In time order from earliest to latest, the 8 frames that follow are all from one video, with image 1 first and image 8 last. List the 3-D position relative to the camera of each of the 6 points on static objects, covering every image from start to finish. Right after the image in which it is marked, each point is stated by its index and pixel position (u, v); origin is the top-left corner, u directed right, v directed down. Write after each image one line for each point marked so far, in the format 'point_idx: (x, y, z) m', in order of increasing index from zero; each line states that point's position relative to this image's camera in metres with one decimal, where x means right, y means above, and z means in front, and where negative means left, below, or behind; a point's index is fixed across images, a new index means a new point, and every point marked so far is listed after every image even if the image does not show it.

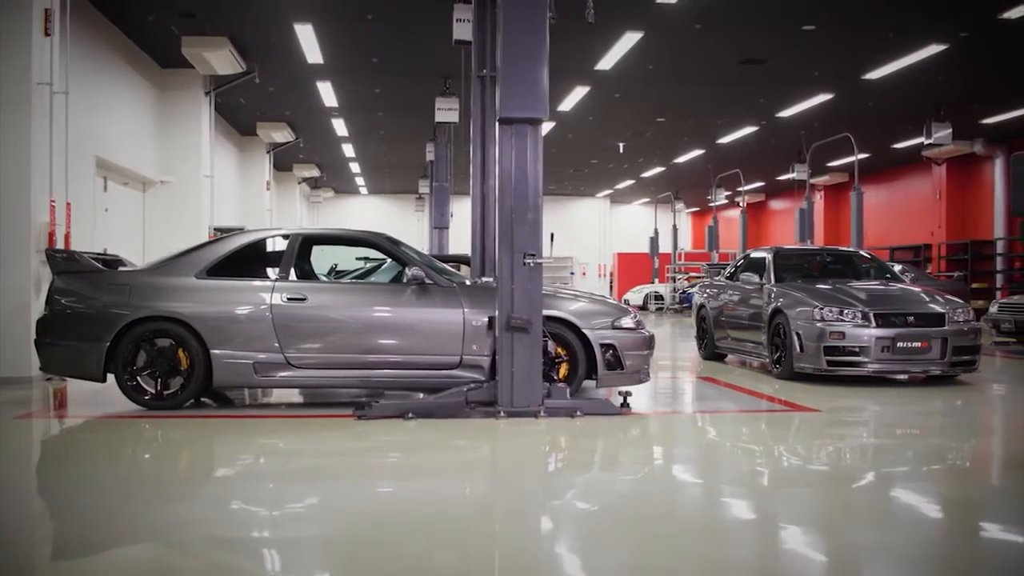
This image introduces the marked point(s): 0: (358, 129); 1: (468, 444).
0: (-3.0, +3.1, +14.3) m
1: (-0.2, -0.9, +4.3) m
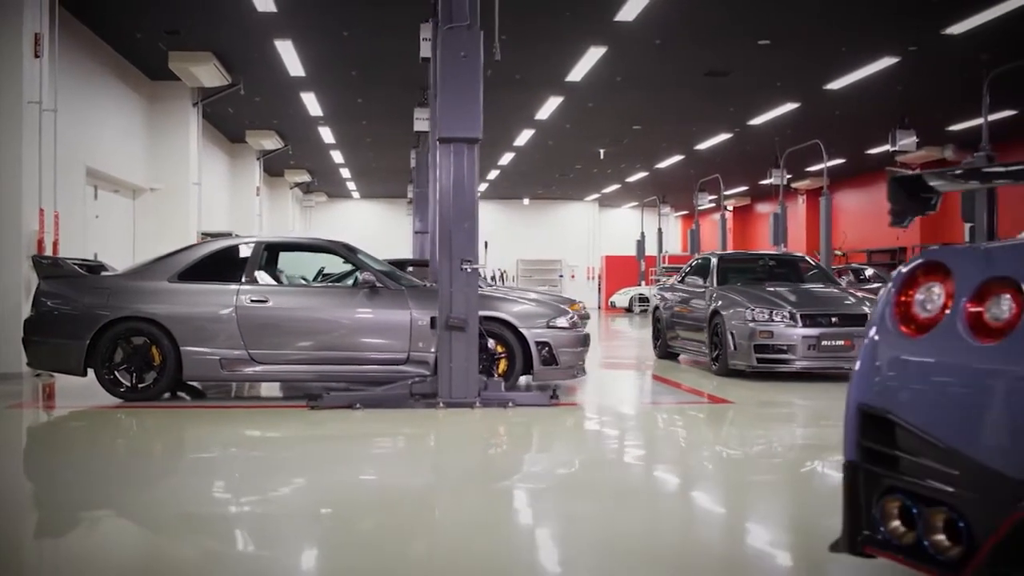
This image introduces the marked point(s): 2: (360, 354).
0: (-3.4, +3.0, +14.7) m
1: (-0.6, -0.9, +4.8) m
2: (-1.1, -0.5, +5.4) m
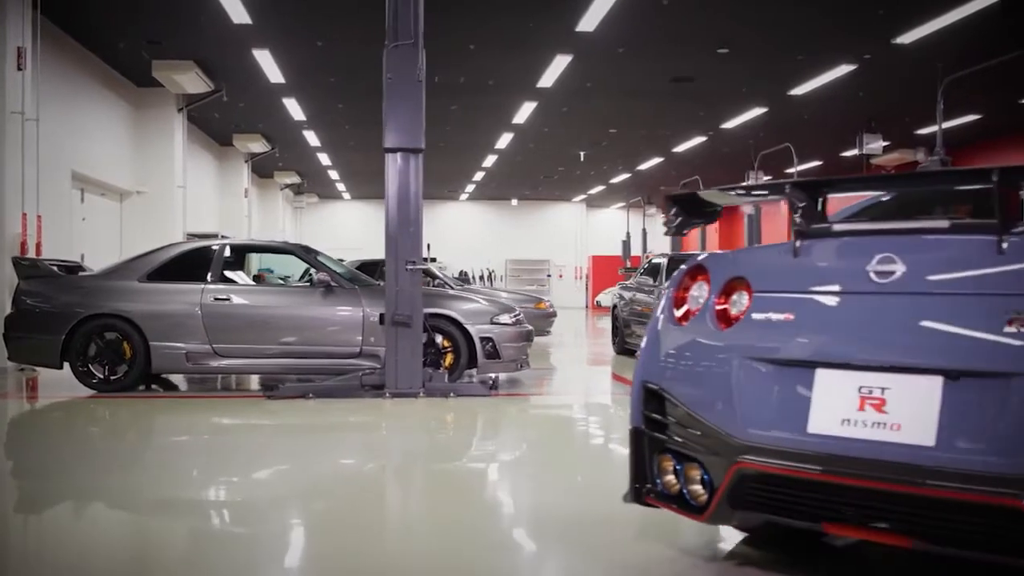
0: (-3.8, +3.1, +15.1) m
1: (-1.1, -0.9, +5.2) m
2: (-1.6, -0.5, +5.8) m
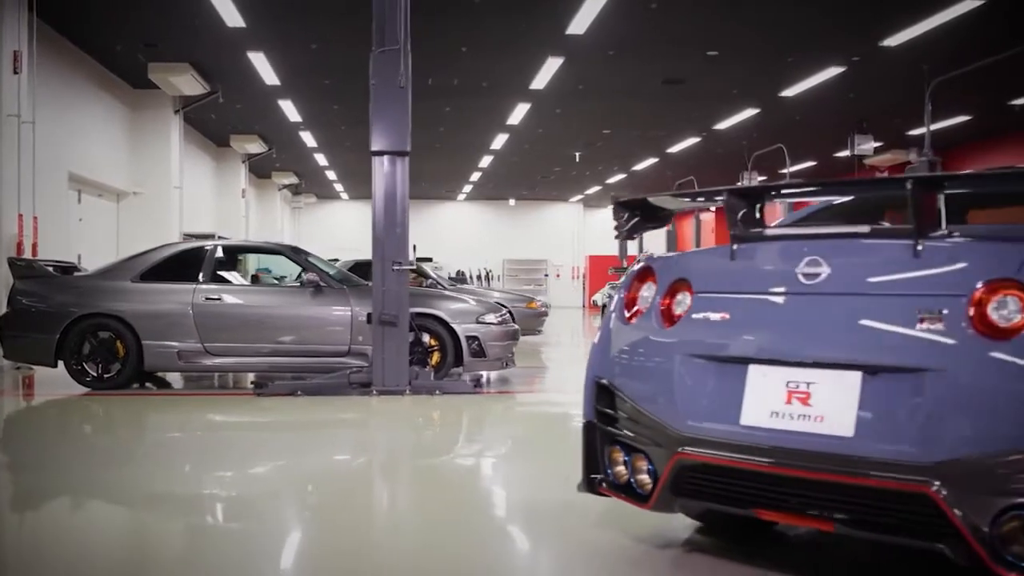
0: (-3.9, +3.1, +15.3) m
1: (-1.2, -0.9, +5.3) m
2: (-1.7, -0.5, +5.9) m
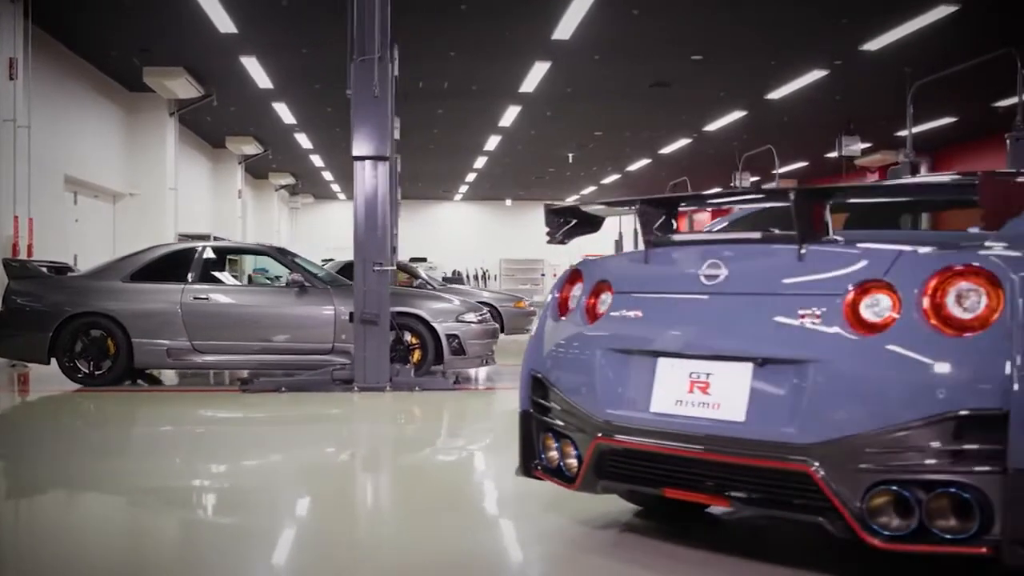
0: (-4.1, +3.1, +15.5) m
1: (-1.4, -0.9, +5.5) m
2: (-1.9, -0.5, +6.1) m
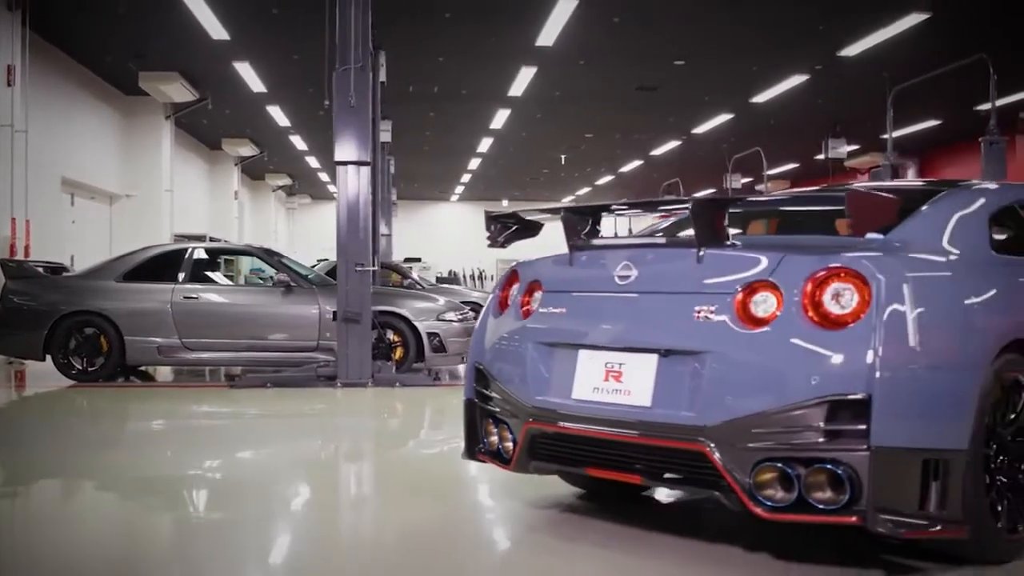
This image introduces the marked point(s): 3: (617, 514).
0: (-4.2, +3.1, +15.7) m
1: (-1.6, -0.9, +5.7) m
2: (-2.0, -0.5, +6.3) m
3: (+0.4, -0.9, +2.9) m
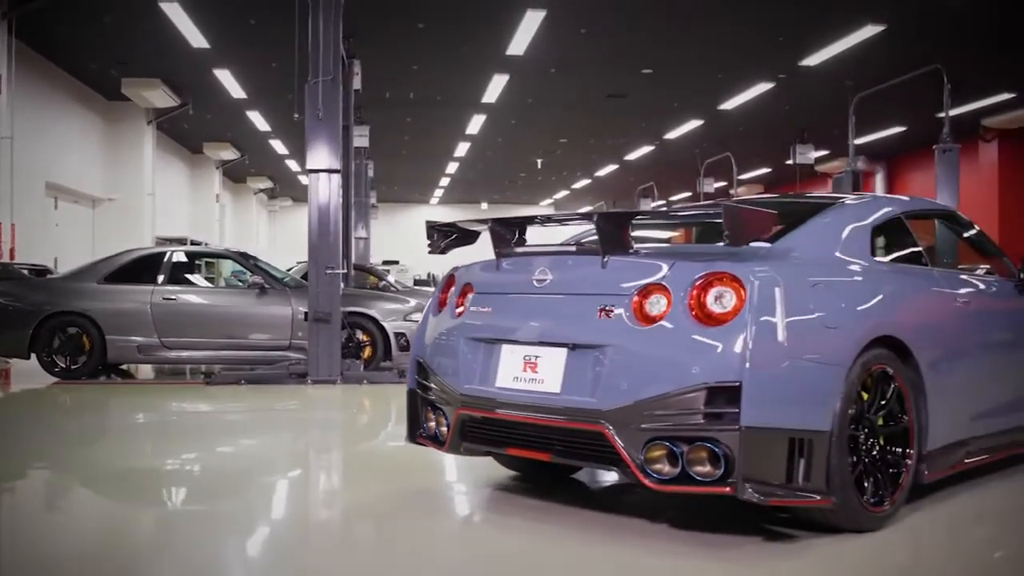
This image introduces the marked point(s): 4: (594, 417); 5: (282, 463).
0: (-4.7, +3.0, +16.0) m
1: (-1.9, -0.9, +6.0) m
2: (-2.4, -0.5, +6.6) m
3: (+0.2, -0.9, +3.2) m
4: (+0.3, -0.4, +2.4) m
5: (-1.4, -1.0, +4.3) m
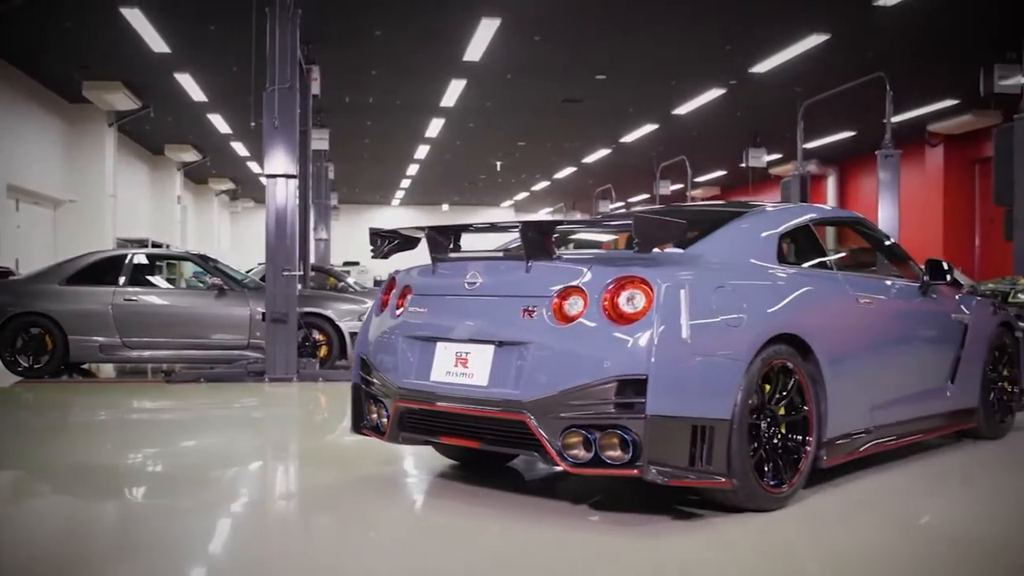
0: (-5.6, +3.0, +16.0) m
1: (-2.3, -0.9, +6.2) m
2: (-2.8, -0.5, +6.7) m
3: (-0.1, -0.9, +3.5) m
4: (0.0, -0.4, +2.7) m
5: (-1.7, -1.0, +4.5) m
